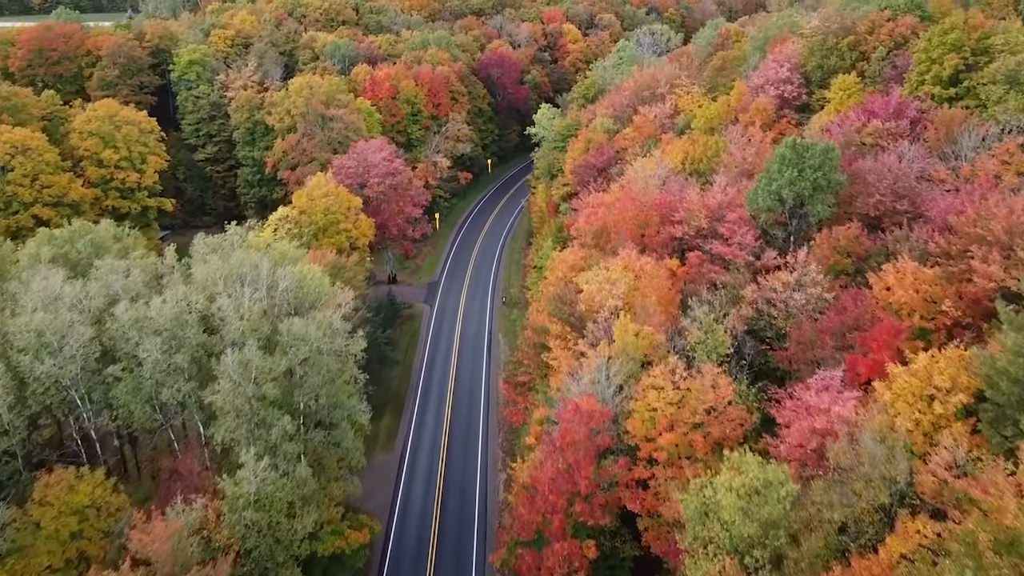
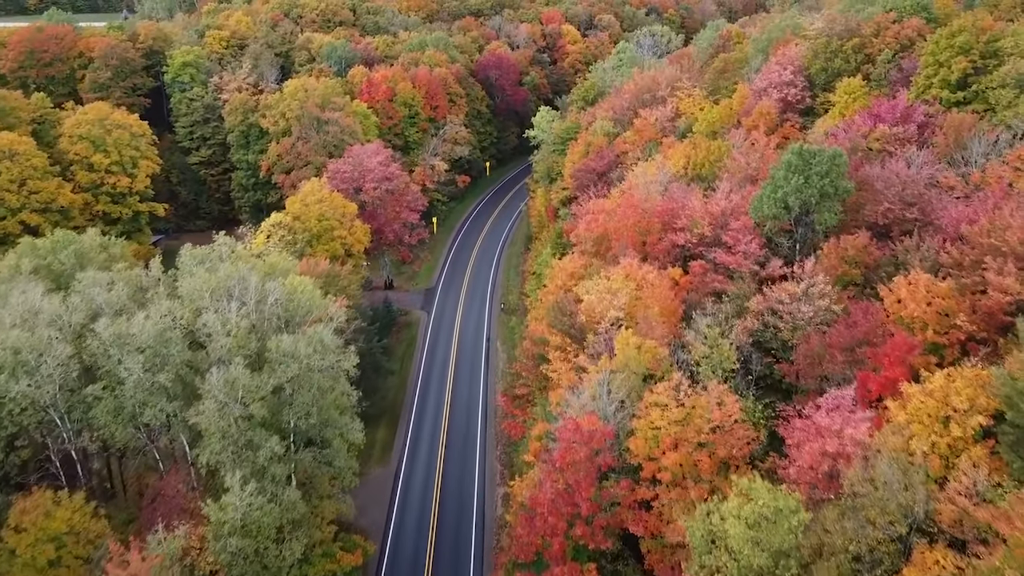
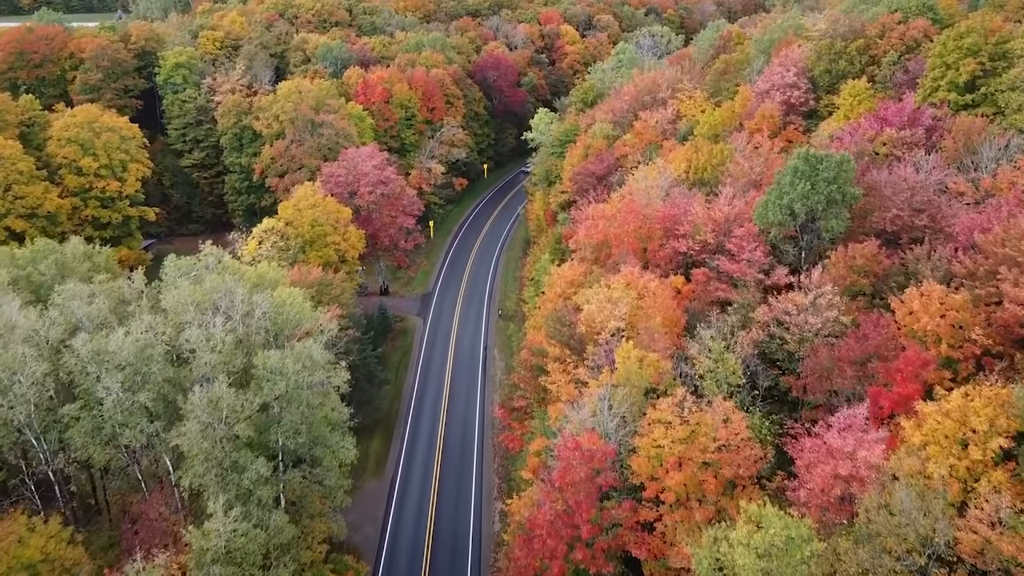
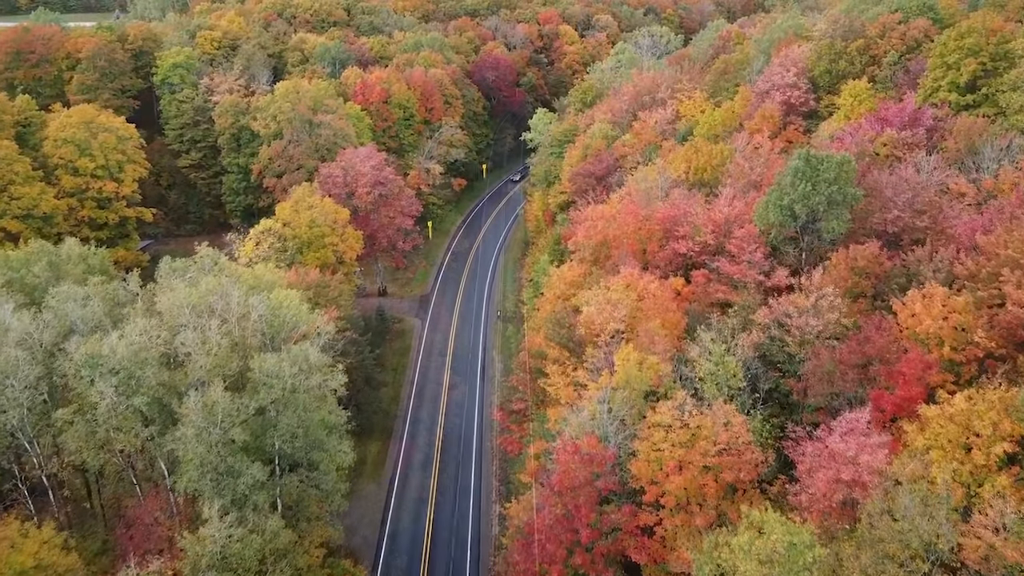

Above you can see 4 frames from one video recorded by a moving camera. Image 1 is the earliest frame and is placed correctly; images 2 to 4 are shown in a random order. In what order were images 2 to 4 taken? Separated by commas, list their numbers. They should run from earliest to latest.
2, 3, 4
